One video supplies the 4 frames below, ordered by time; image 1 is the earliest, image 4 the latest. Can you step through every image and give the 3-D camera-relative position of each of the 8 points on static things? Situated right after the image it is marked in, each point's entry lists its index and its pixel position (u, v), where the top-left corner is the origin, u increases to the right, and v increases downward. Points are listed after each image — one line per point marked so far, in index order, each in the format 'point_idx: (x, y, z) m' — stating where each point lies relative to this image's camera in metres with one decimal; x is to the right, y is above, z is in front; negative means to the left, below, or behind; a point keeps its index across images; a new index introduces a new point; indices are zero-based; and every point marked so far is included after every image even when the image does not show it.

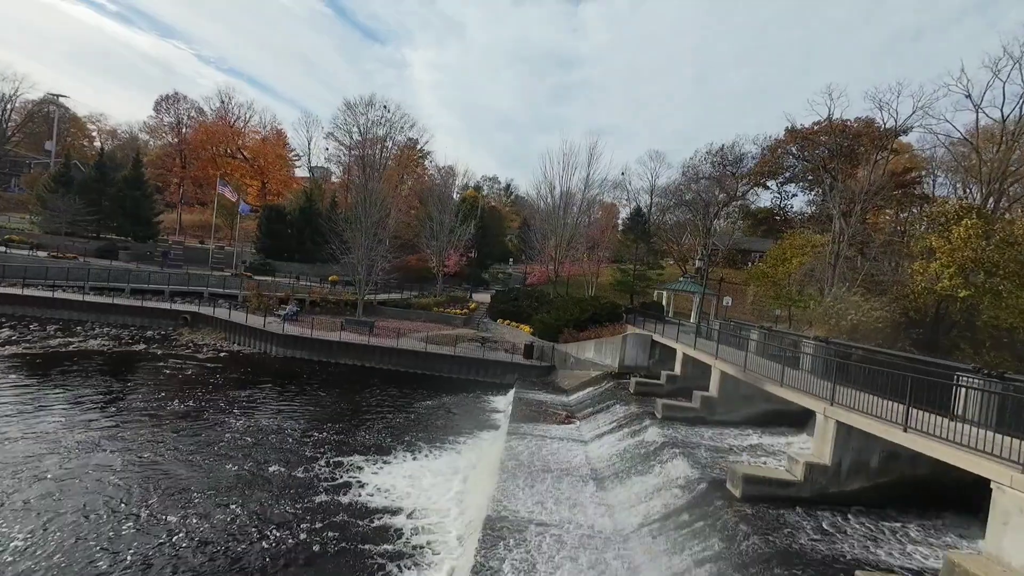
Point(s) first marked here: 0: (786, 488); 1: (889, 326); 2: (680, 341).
0: (+5.1, -3.7, +7.9) m
1: (+17.4, -1.8, +19.5) m
2: (+6.6, -2.1, +16.5) m
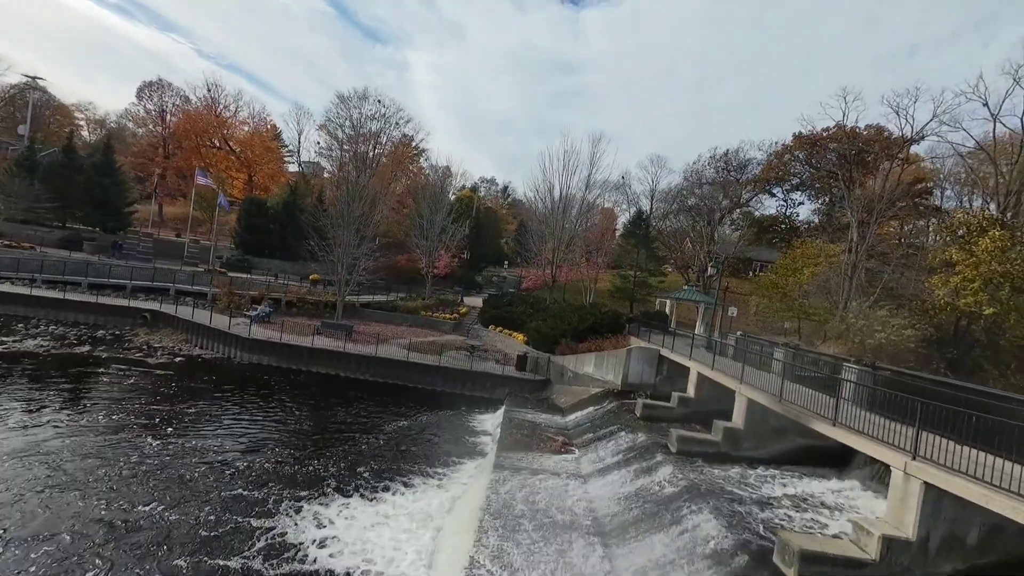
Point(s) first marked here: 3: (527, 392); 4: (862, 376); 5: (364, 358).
0: (+4.8, -4.0, +5.9) m
1: (+17.1, -2.4, +17.7) m
2: (+6.3, -2.4, +14.5) m
3: (+0.6, -4.6, +18.5) m
4: (+9.0, -2.3, +10.9) m
5: (-6.7, -3.2, +19.1) m
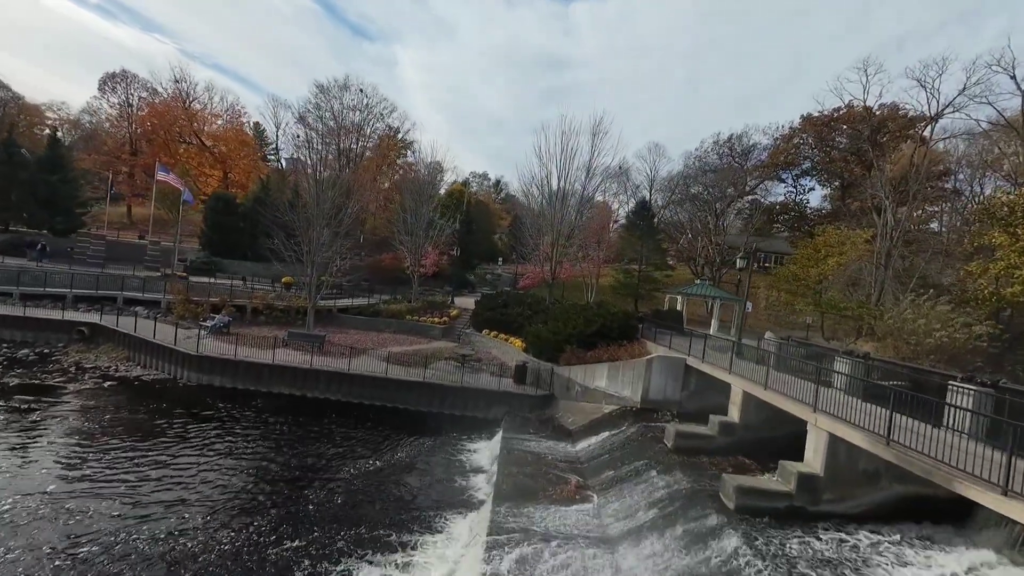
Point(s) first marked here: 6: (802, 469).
0: (+4.9, -4.0, +3.2) m
1: (+17.0, -2.0, +15.1) m
2: (+6.2, -2.3, +11.8) m
3: (+0.6, -4.6, +15.7) m
4: (+9.0, -2.1, +8.2) m
5: (-6.8, -3.3, +16.2) m
6: (+5.5, -3.4, +8.0) m
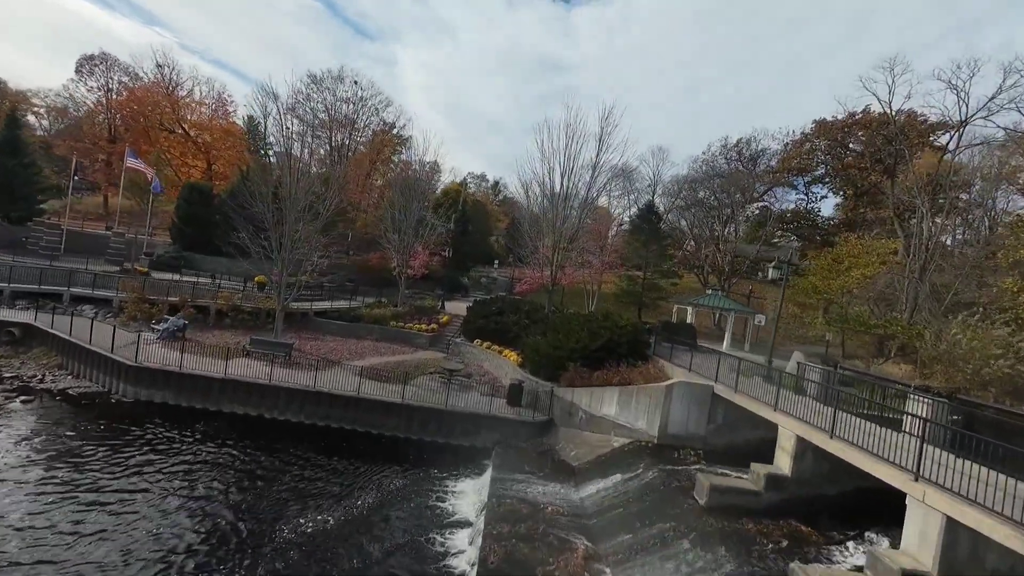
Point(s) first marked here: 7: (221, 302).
0: (+4.8, -4.2, +1.0) m
1: (+16.8, -2.7, +13.0) m
2: (+6.1, -2.7, +9.6) m
3: (+0.3, -4.8, +13.4) m
4: (+8.9, -2.6, +6.1) m
5: (-7.0, -3.4, +13.9) m
6: (+5.3, -3.7, +5.8) m
7: (-13.6, -0.7, +19.7) m
